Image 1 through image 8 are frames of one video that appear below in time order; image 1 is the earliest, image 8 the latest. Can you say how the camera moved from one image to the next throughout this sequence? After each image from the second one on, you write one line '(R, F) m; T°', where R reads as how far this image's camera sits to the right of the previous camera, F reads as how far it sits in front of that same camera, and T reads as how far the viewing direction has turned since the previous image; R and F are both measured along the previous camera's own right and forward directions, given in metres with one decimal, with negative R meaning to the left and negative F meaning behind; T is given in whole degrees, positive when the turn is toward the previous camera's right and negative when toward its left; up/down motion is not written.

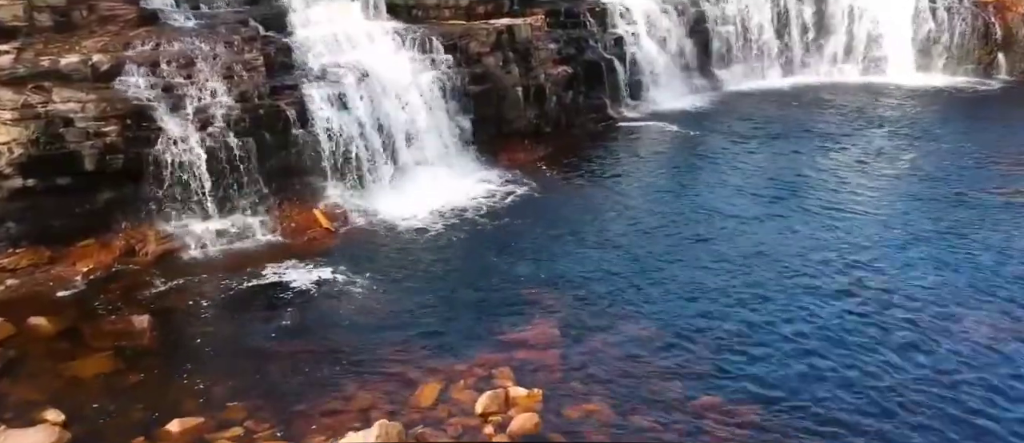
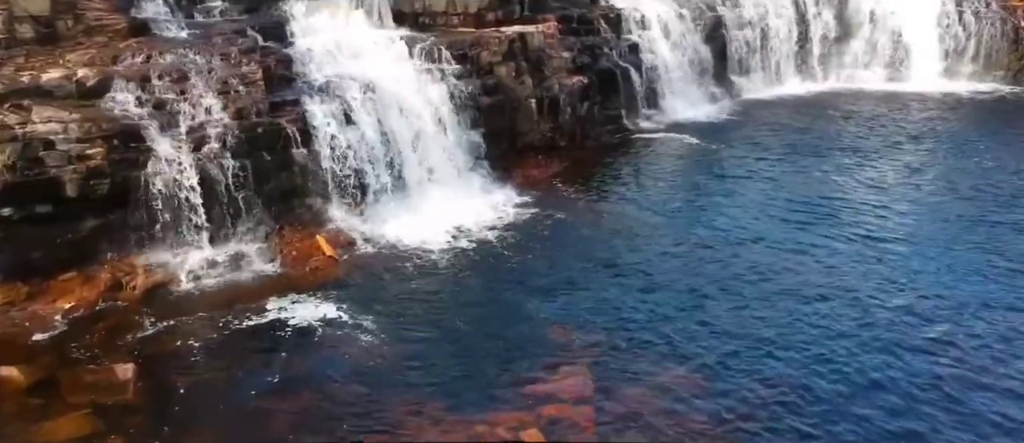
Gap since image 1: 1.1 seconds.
(-0.3, +1.2) m; 0°
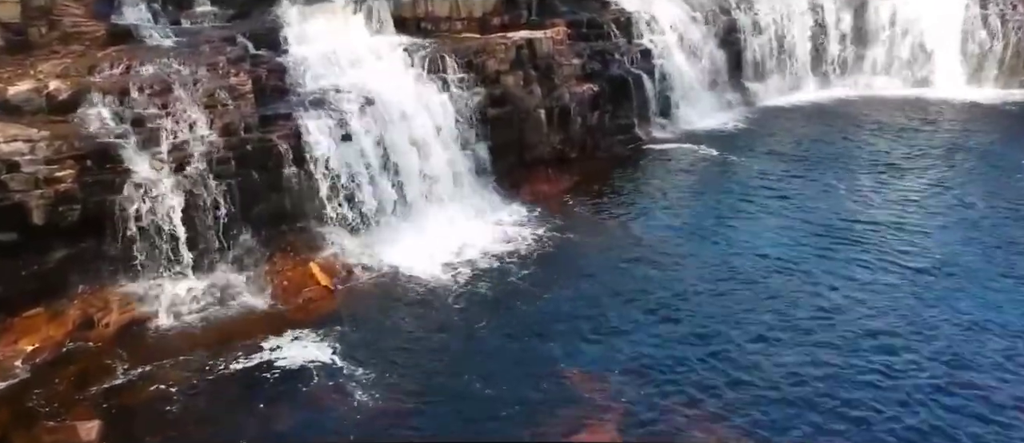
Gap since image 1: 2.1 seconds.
(-0.2, +1.3) m; 0°
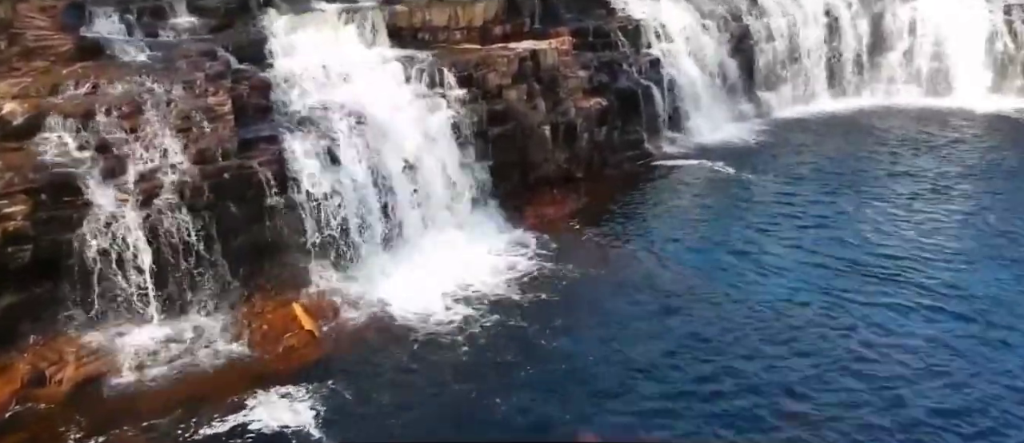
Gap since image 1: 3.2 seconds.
(-0.1, +1.4) m; 0°
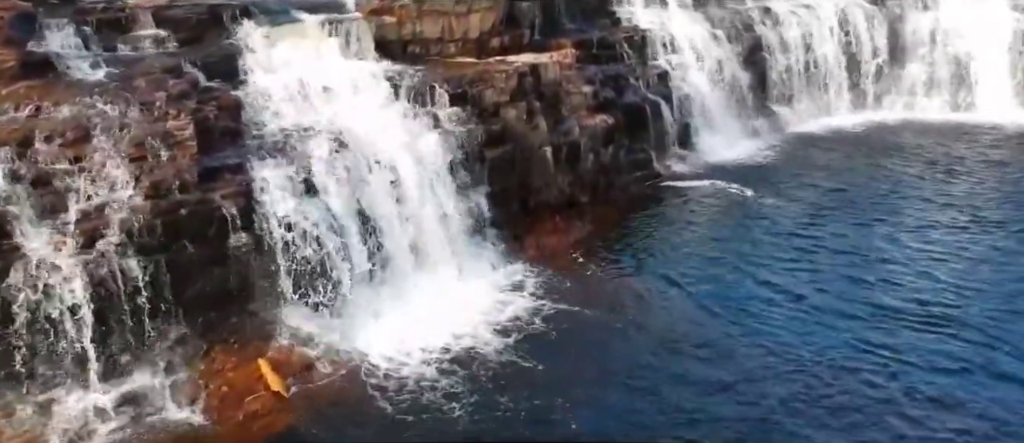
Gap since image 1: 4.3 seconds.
(0.0, +1.6) m; 0°
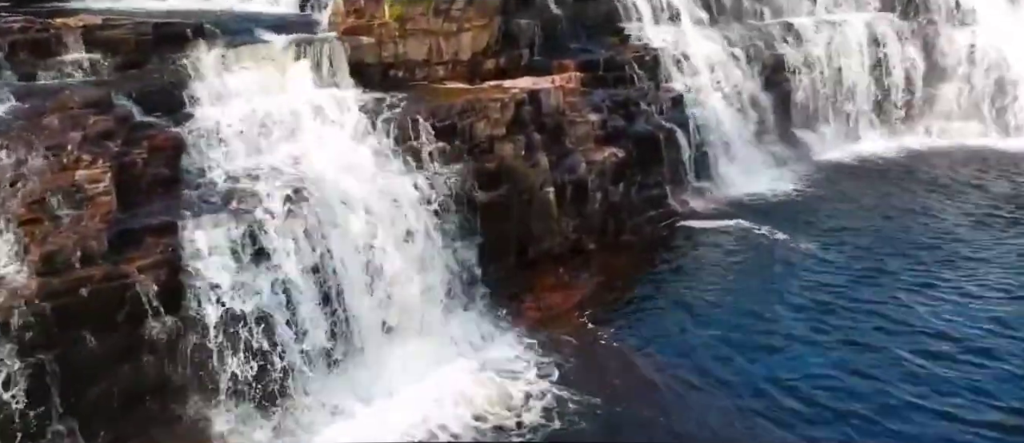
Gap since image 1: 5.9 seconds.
(+0.1, +2.5) m; 0°
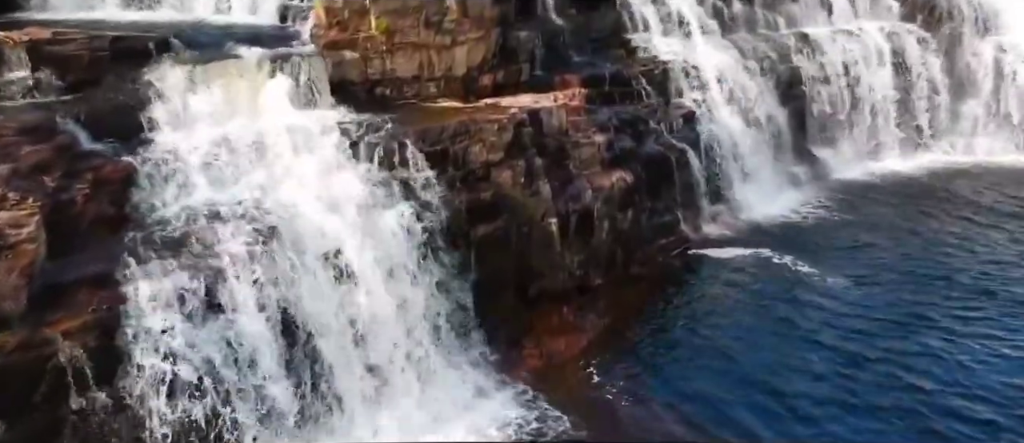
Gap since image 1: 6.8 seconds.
(0.0, +1.5) m; 0°
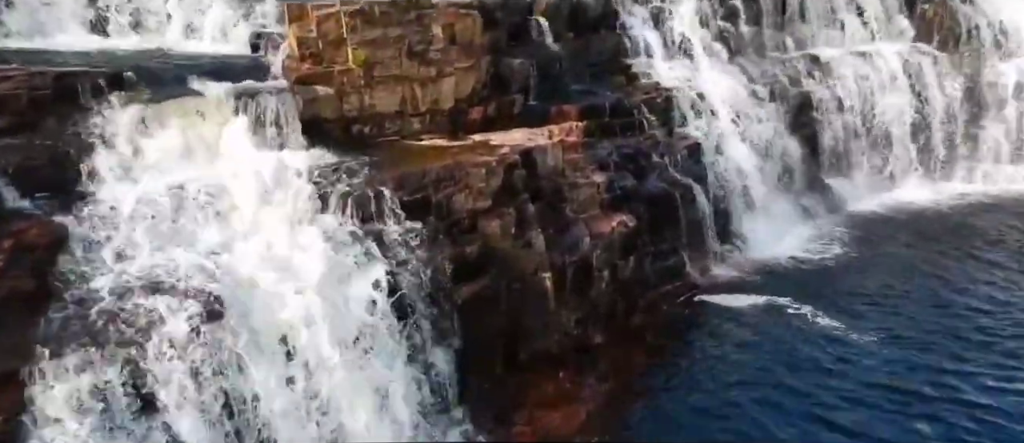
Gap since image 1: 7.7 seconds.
(+0.2, +1.4) m; 0°
